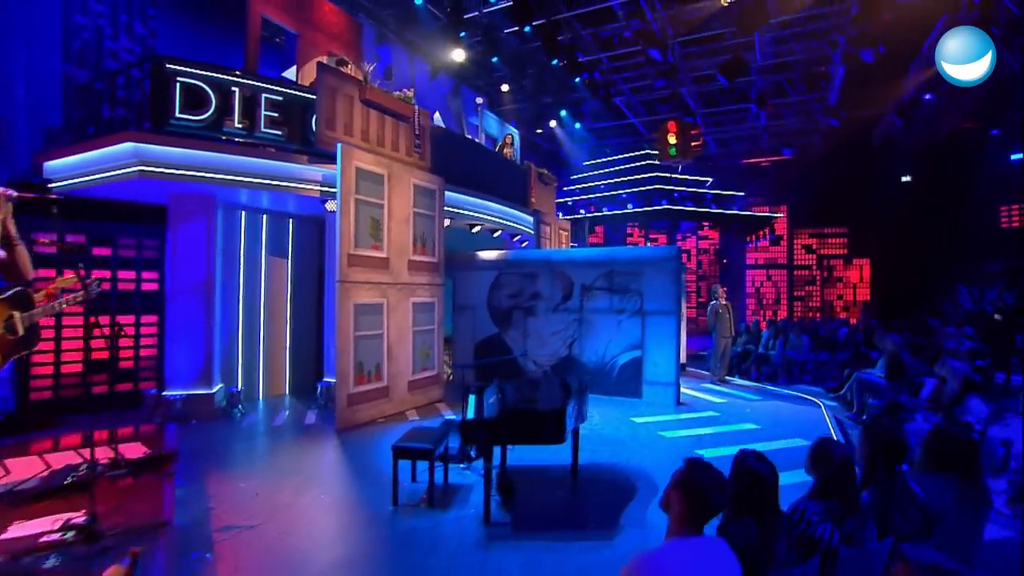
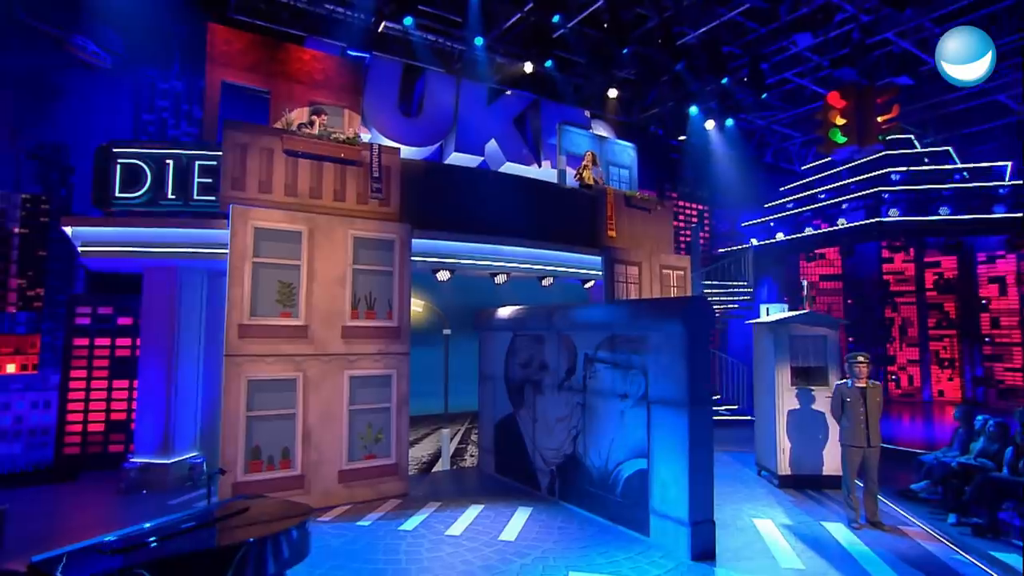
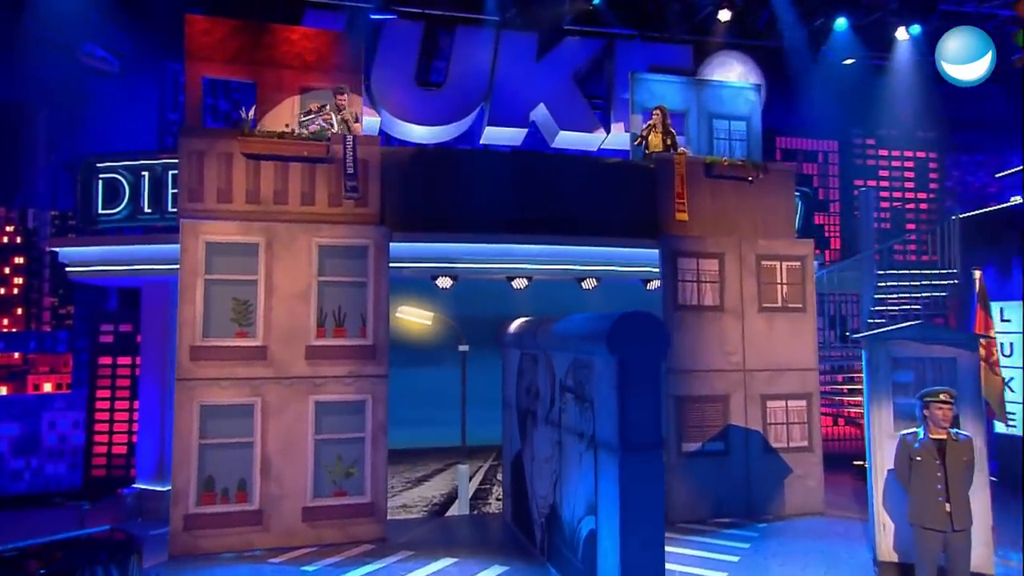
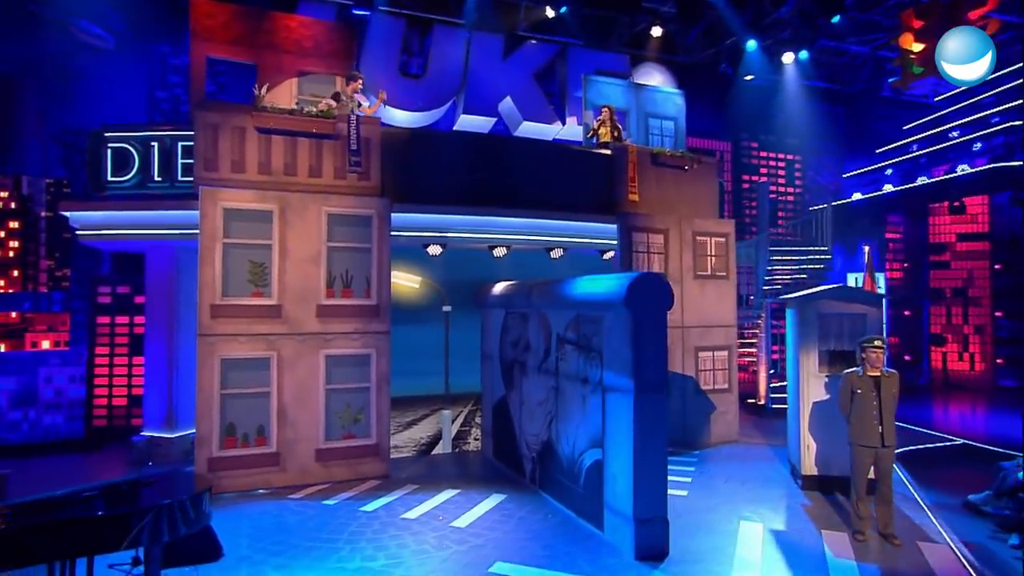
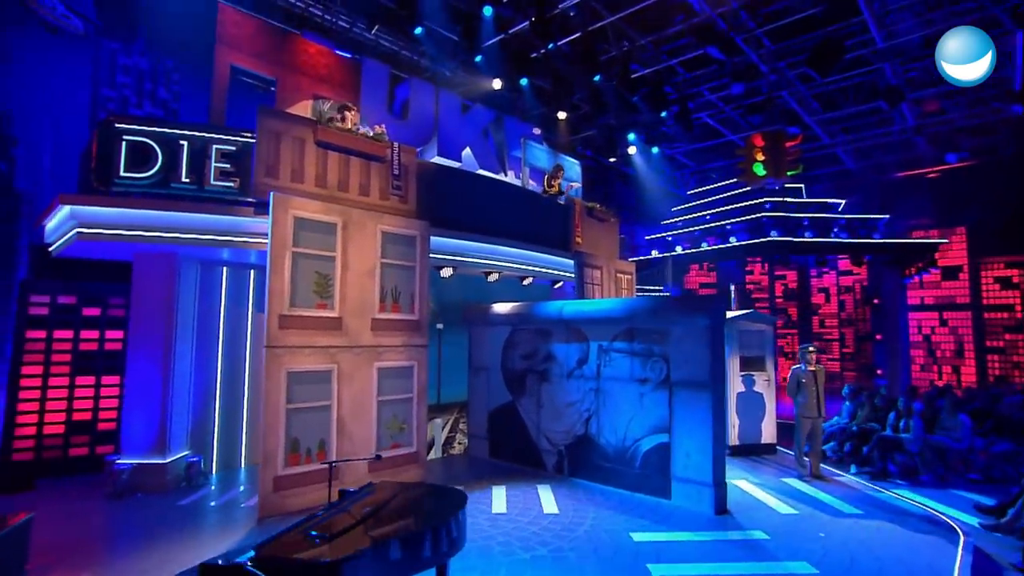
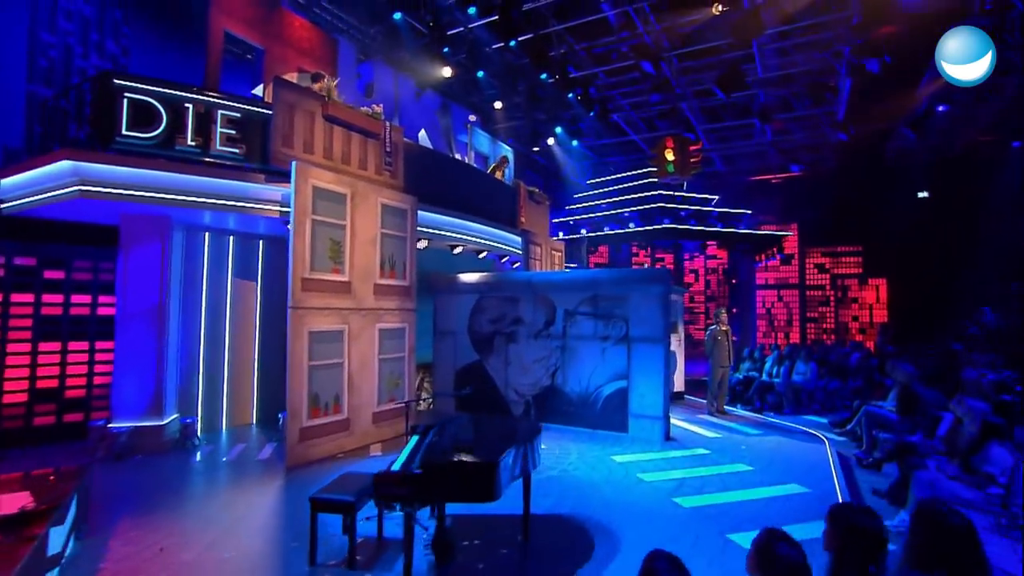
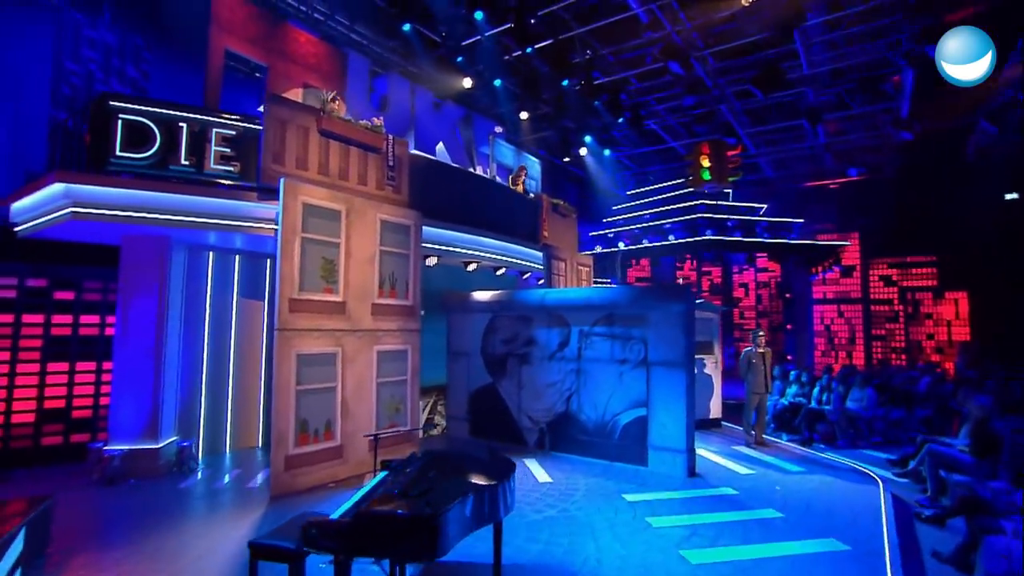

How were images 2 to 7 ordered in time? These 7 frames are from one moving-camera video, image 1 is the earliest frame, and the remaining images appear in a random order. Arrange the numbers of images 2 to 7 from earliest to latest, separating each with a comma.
6, 7, 5, 2, 4, 3
